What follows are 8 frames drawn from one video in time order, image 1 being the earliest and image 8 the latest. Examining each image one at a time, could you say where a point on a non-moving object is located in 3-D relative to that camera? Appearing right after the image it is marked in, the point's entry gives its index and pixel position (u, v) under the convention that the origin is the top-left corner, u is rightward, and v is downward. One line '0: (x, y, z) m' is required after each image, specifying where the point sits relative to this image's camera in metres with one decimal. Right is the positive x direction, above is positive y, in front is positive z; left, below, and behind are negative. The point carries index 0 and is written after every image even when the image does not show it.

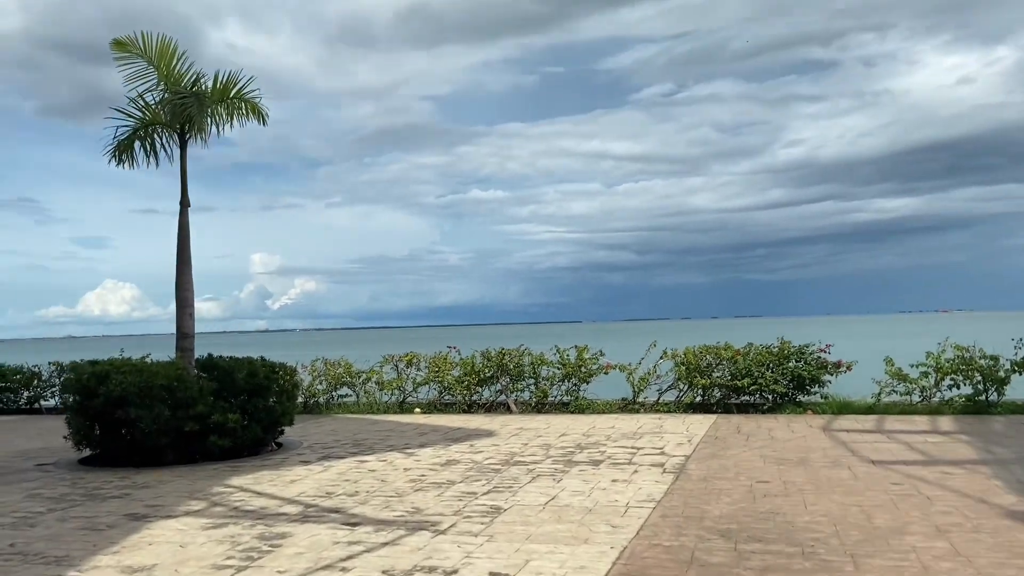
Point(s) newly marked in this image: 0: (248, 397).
0: (-3.1, -1.3, +9.6) m
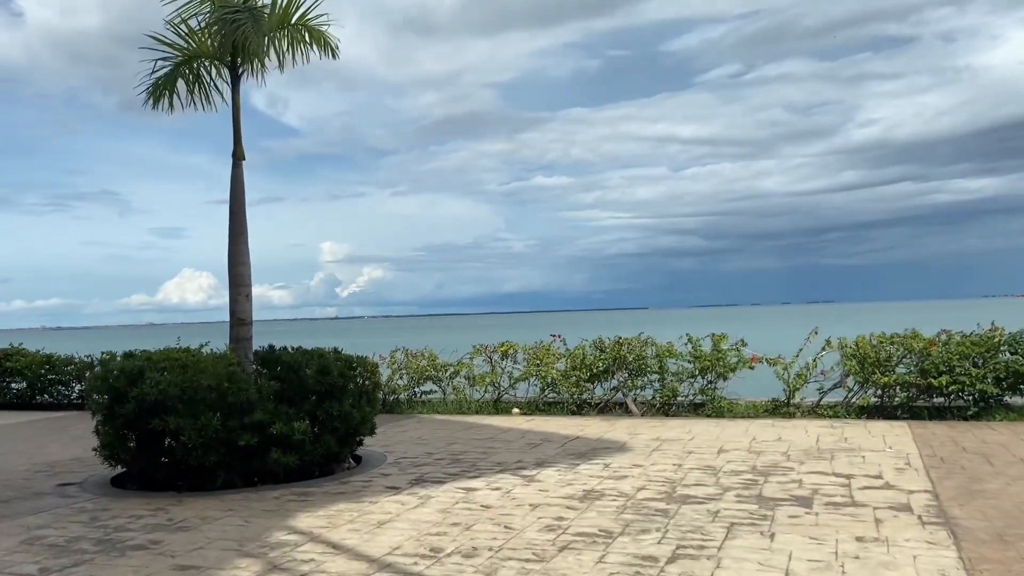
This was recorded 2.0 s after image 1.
0: (-1.8, -1.0, +7.5) m
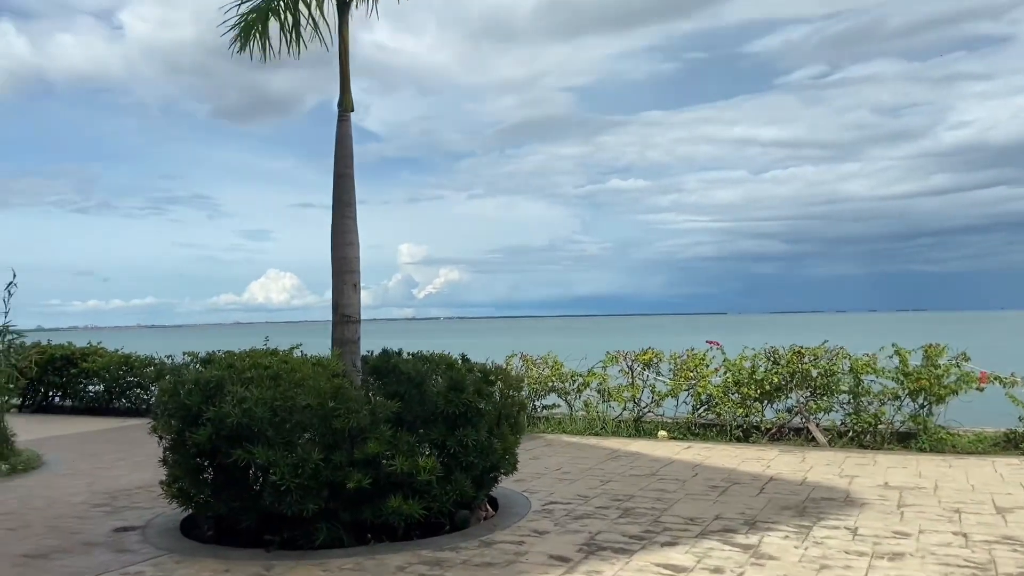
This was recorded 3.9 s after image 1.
0: (-0.4, -1.0, +5.6) m
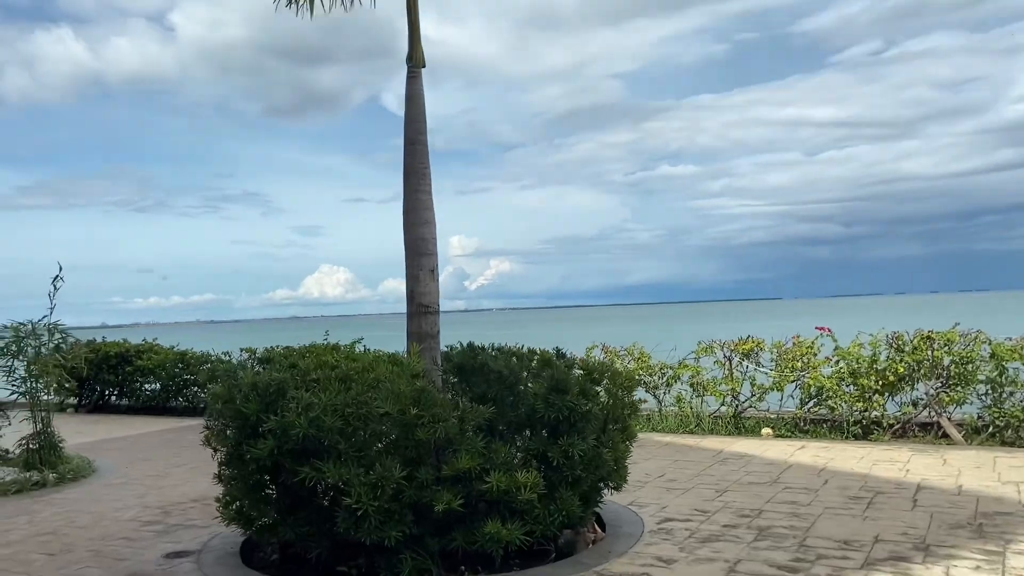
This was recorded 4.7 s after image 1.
0: (+0.2, -0.8, +4.7) m
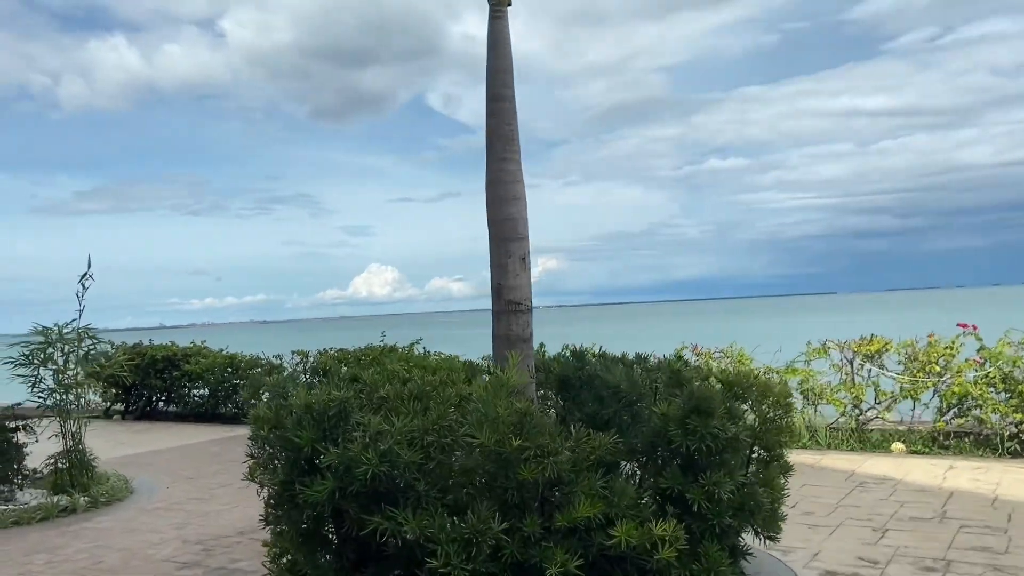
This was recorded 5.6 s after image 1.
0: (+0.8, -0.8, +3.6) m
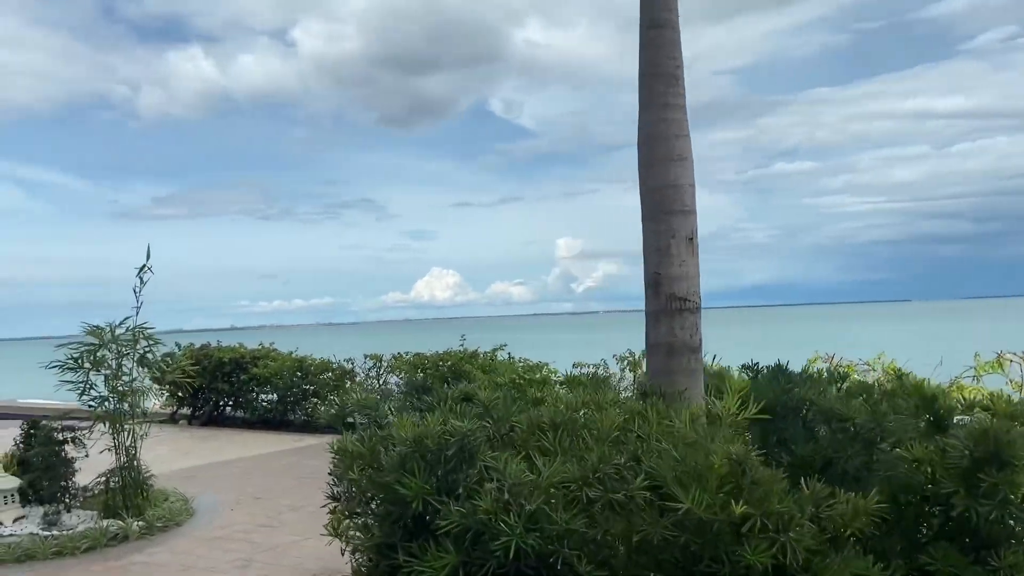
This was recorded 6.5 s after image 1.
0: (+1.4, -0.8, +2.4) m
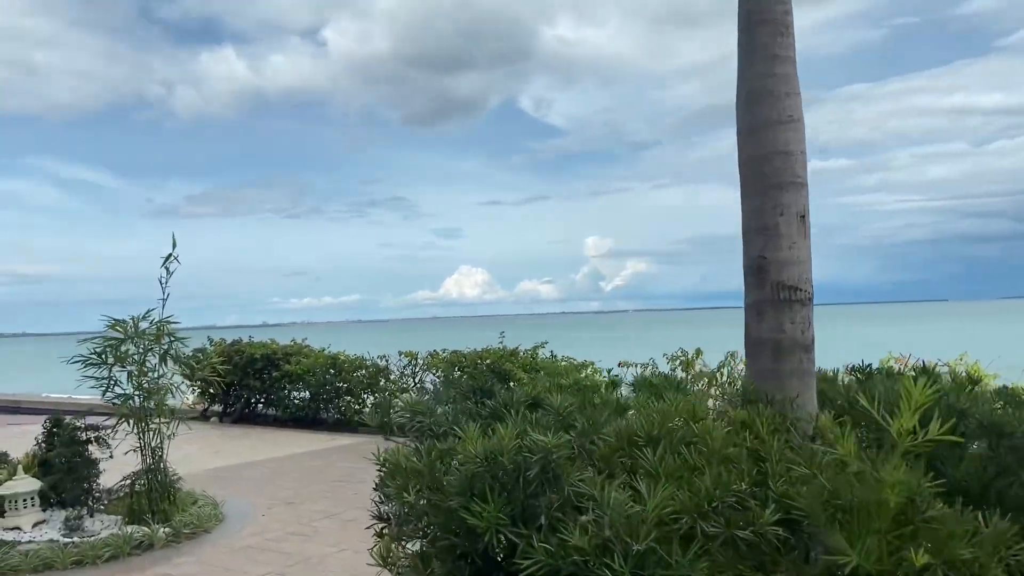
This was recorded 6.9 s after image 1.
0: (+1.6, -0.7, +1.9) m
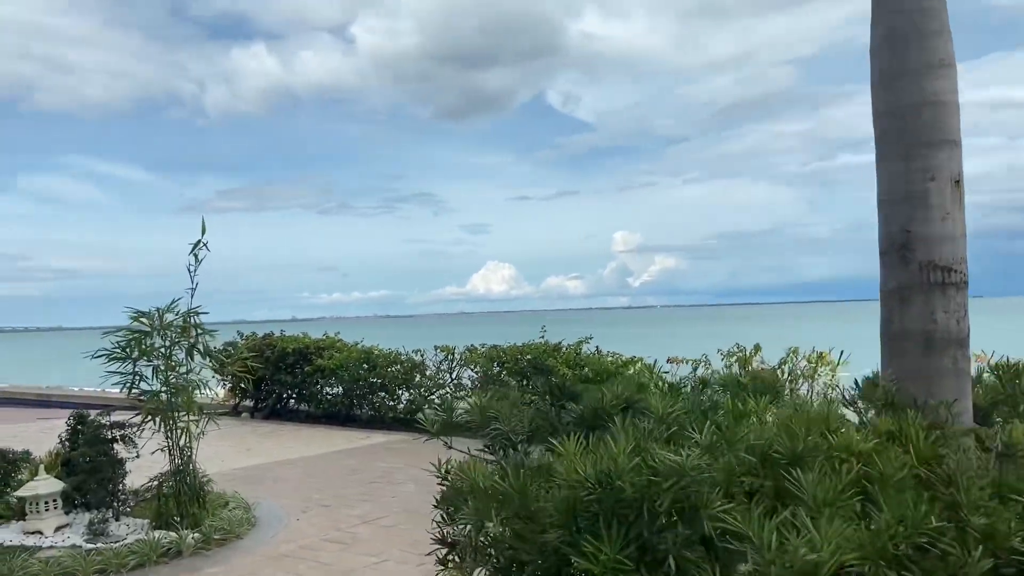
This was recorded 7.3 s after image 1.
0: (+1.8, -0.7, +1.4) m
